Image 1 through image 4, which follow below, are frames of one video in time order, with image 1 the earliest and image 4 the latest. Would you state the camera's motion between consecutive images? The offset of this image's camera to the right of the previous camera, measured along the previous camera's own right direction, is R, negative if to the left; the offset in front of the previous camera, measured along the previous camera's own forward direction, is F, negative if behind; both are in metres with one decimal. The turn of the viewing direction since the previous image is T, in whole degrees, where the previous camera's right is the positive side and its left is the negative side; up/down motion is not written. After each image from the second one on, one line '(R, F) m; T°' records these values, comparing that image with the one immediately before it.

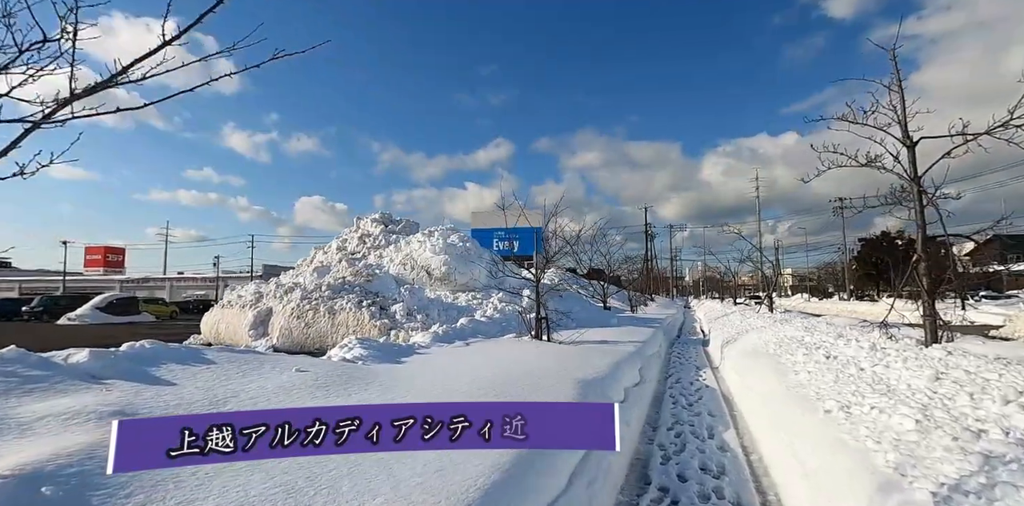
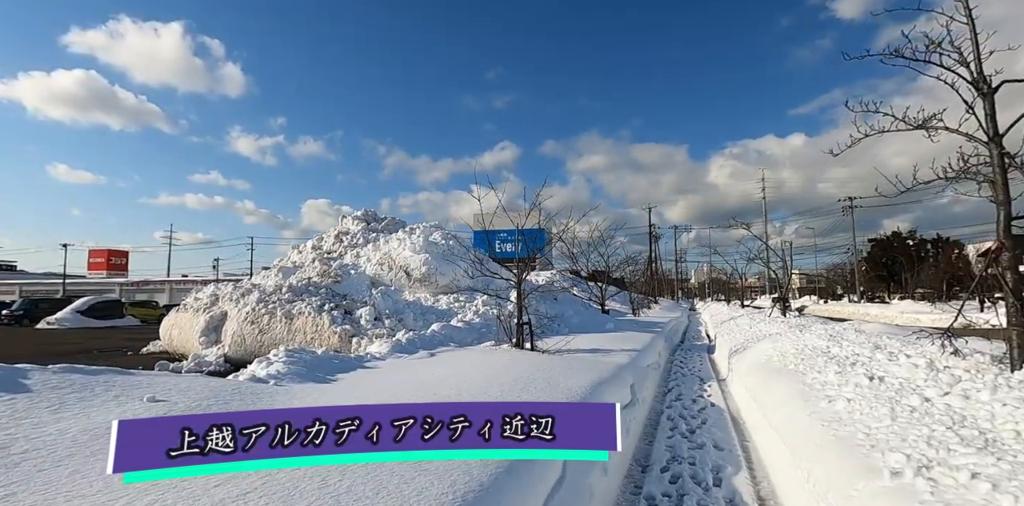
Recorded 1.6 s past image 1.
(+0.6, +1.3) m; -1°
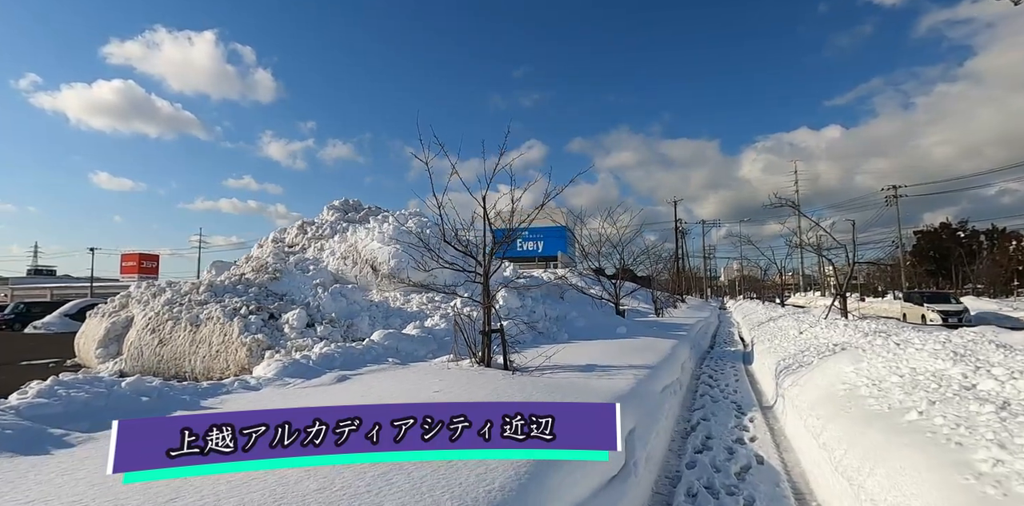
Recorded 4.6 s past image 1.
(+0.9, +2.6) m; -3°
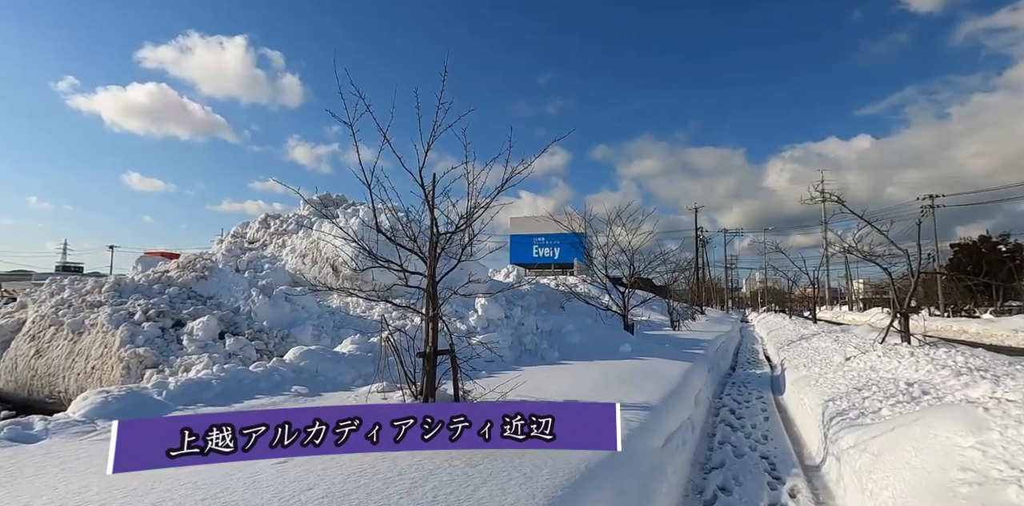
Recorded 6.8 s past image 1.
(+0.7, +1.9) m; -2°
